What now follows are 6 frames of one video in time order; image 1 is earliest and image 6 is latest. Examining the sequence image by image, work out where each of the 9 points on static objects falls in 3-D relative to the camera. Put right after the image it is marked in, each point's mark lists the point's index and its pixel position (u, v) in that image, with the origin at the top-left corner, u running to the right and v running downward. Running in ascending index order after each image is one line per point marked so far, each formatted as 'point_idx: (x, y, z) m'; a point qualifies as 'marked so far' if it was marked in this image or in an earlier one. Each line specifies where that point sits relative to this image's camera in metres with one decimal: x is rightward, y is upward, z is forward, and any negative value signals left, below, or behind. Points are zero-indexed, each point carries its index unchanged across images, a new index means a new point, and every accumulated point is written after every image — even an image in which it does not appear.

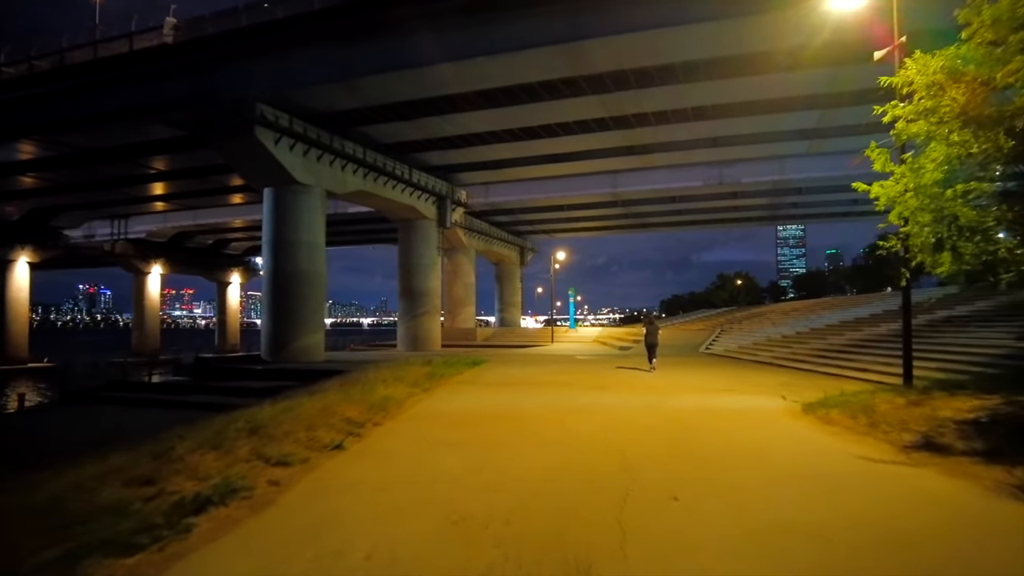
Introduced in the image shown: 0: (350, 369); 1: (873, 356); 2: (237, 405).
0: (-4.7, -2.4, +18.6) m
1: (+8.9, -1.7, +15.7) m
2: (-6.6, -2.8, +15.5) m
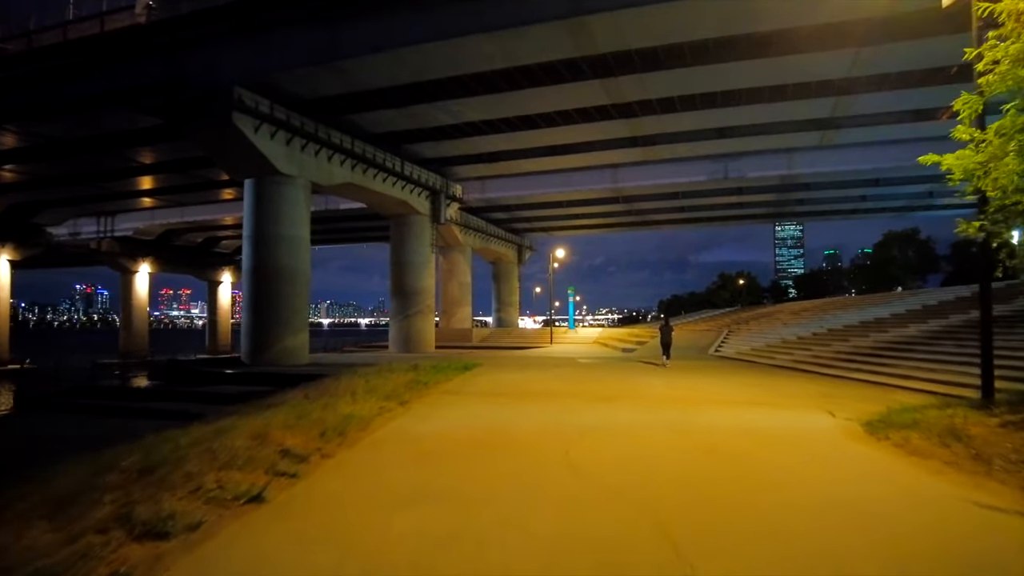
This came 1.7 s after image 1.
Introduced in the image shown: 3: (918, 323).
0: (-4.8, -2.3, +16.9) m
1: (+8.8, -1.6, +14.1) m
2: (-6.7, -2.7, +13.8) m
3: (+12.0, -1.1, +18.9) m
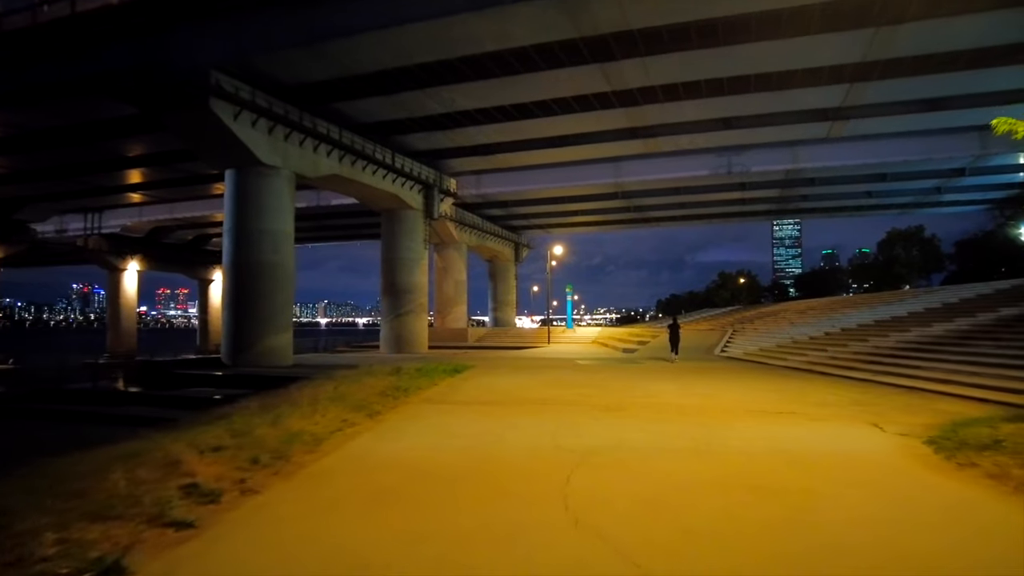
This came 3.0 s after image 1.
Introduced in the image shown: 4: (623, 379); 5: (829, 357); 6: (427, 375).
0: (-5.0, -2.2, +15.6) m
1: (+8.6, -1.5, +12.8) m
2: (-6.9, -2.6, +12.4) m
3: (+11.8, -0.9, +17.6) m
4: (+2.4, -2.0, +14.0) m
5: (+8.4, -1.8, +17.0) m
6: (-1.8, -1.8, +13.2) m
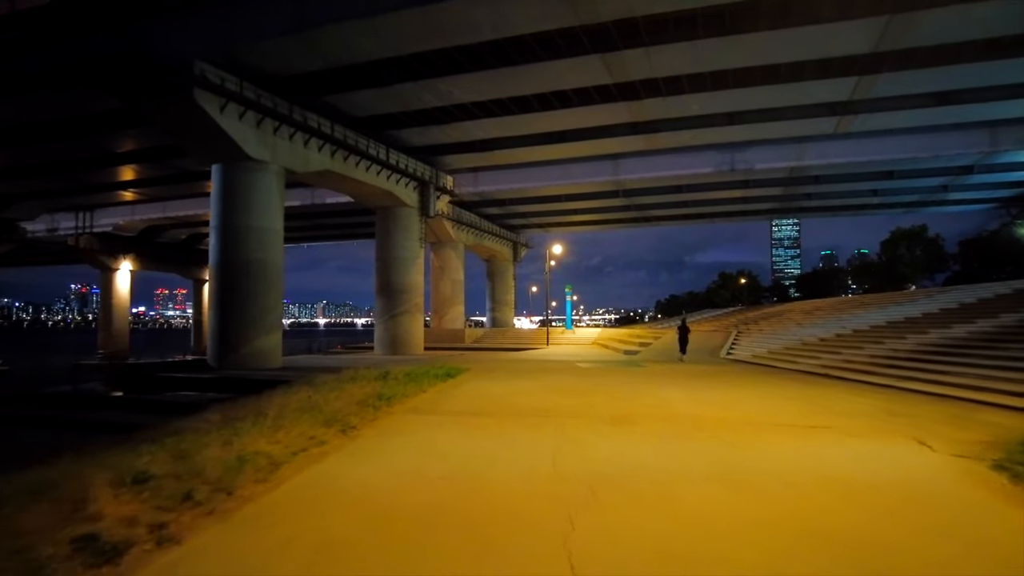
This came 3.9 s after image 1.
0: (-5.1, -2.1, +14.7) m
1: (+8.5, -1.5, +11.9) m
2: (-7.0, -2.6, +11.5) m
3: (+11.7, -0.9, +16.7) m
4: (+2.4, -2.0, +13.1) m
5: (+8.4, -1.8, +16.1) m
6: (-1.8, -1.8, +12.3) m
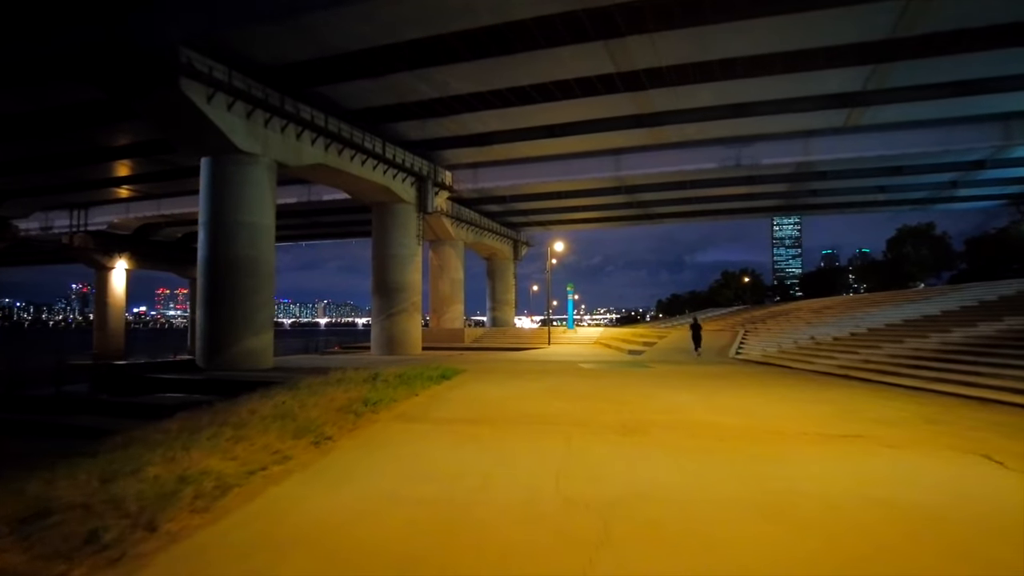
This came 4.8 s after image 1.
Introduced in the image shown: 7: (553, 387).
0: (-5.1, -2.0, +13.8) m
1: (+8.5, -1.4, +11.0) m
2: (-7.0, -2.5, +10.7) m
3: (+11.7, -0.8, +15.8) m
4: (+2.4, -1.9, +12.2) m
5: (+8.4, -1.7, +15.2) m
6: (-1.8, -1.7, +11.4) m
7: (+0.8, -2.0, +12.8) m
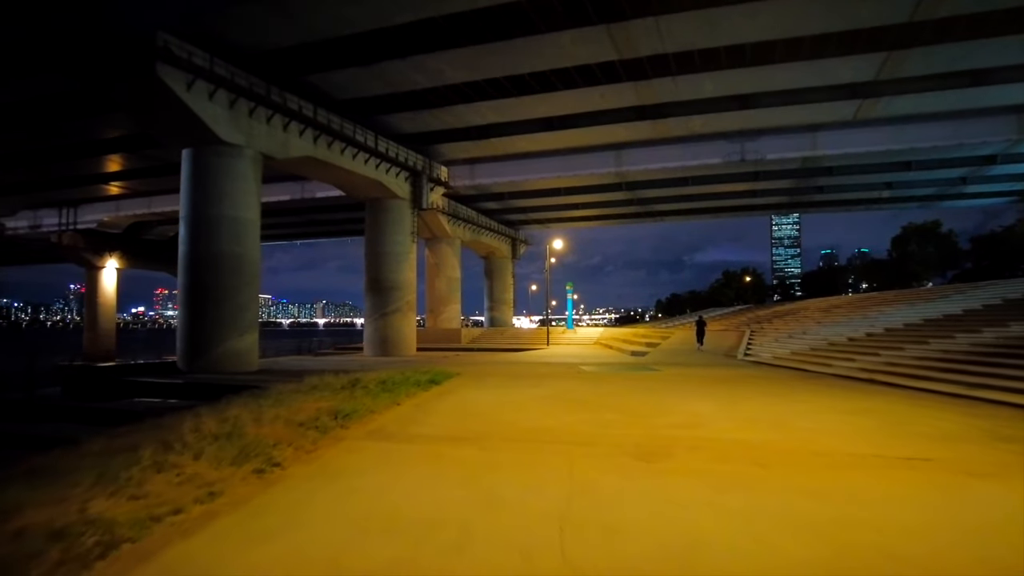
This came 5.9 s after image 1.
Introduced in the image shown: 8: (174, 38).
0: (-5.1, -2.0, +12.7) m
1: (+8.5, -1.3, +9.9) m
2: (-7.0, -2.5, +9.6) m
3: (+11.6, -0.8, +14.8) m
4: (+2.3, -1.8, +11.1) m
5: (+8.3, -1.7, +14.2) m
6: (-1.9, -1.6, +10.3) m
7: (+0.7, -1.9, +11.7) m
8: (-10.4, +7.7, +19.8) m
